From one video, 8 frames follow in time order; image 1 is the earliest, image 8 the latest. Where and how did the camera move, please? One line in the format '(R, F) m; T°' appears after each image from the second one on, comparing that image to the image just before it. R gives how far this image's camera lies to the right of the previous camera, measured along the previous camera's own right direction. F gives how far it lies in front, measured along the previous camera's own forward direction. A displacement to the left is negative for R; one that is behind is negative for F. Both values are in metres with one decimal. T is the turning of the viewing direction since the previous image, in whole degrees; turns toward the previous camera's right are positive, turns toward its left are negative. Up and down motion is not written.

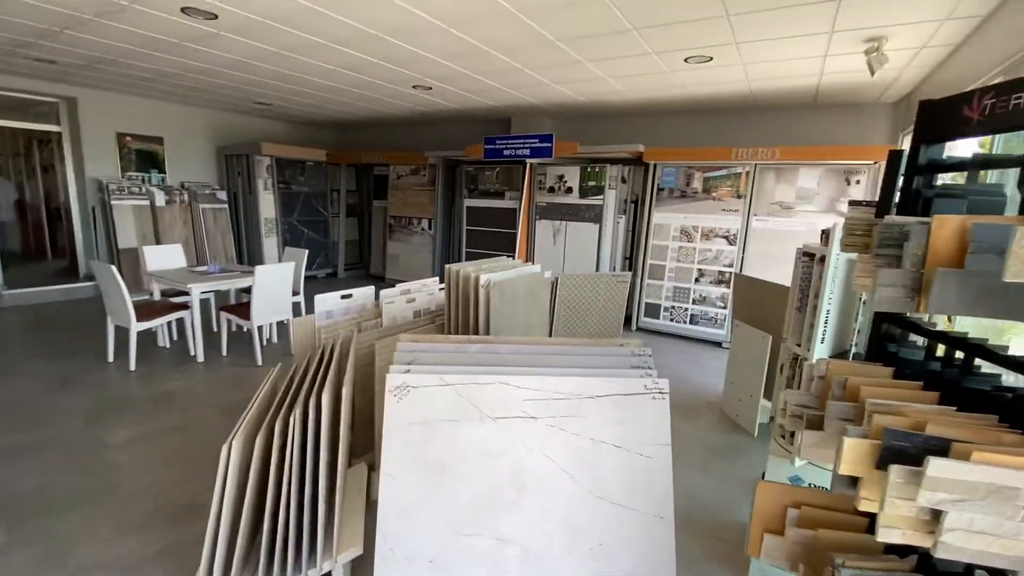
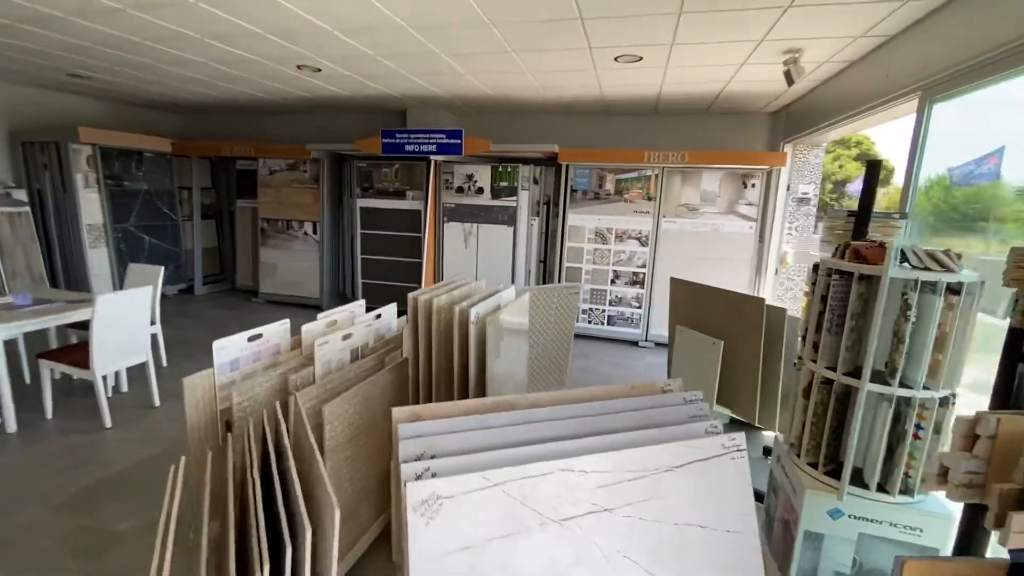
(-0.5, +0.5) m; +15°
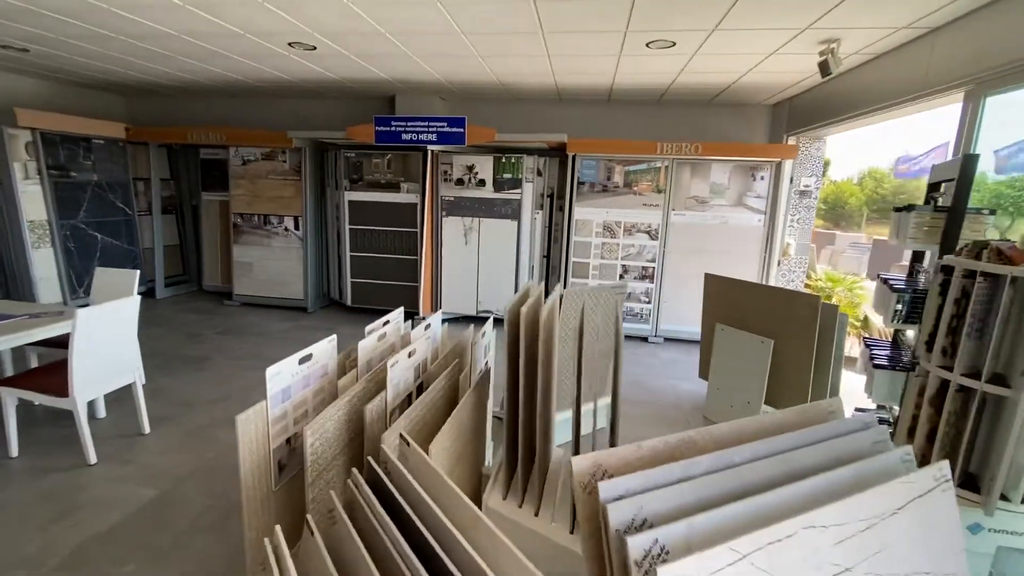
(-0.6, +0.3) m; +5°
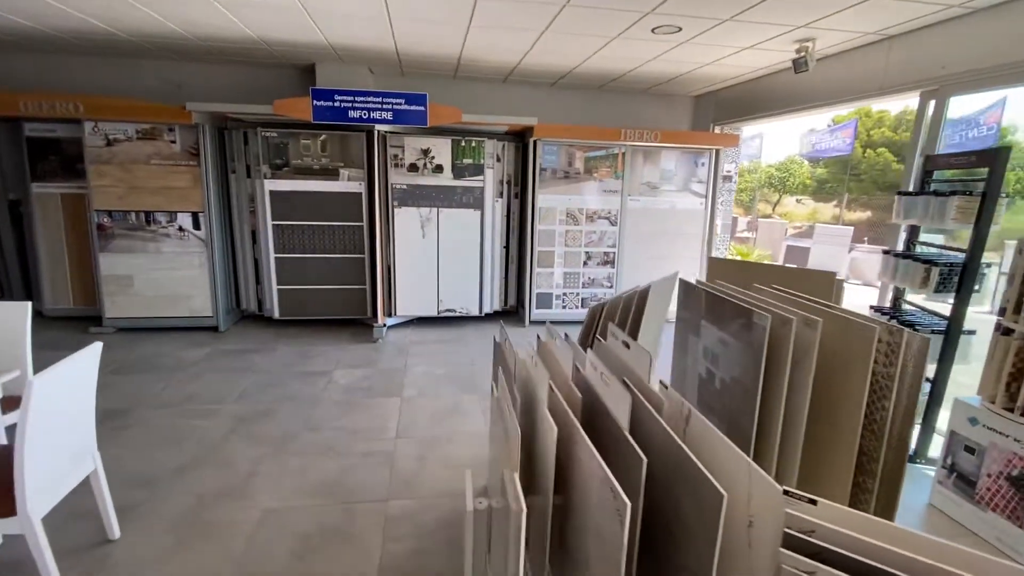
(-1.2, +0.5) m; +18°
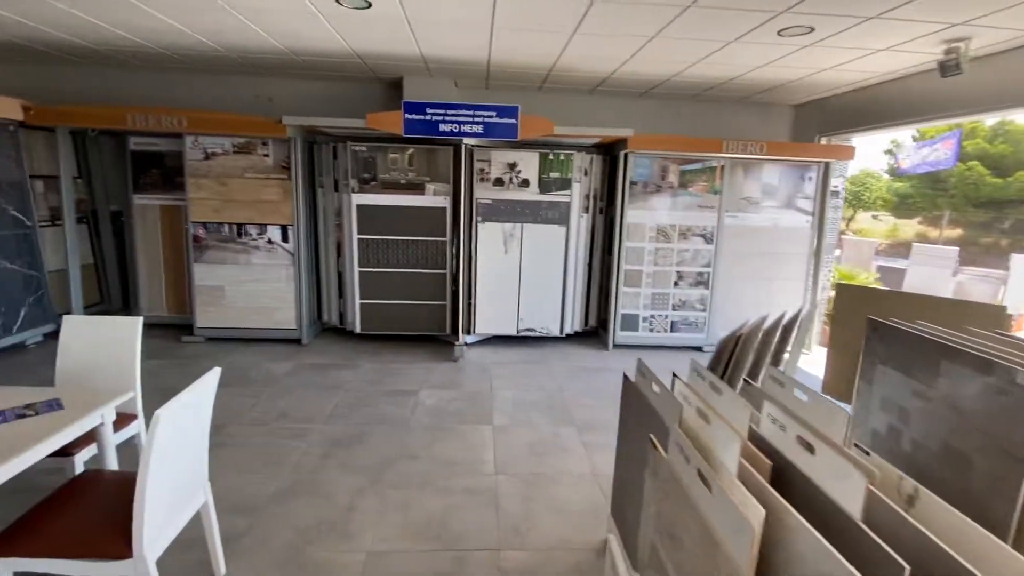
(-0.4, +0.2) m; -6°
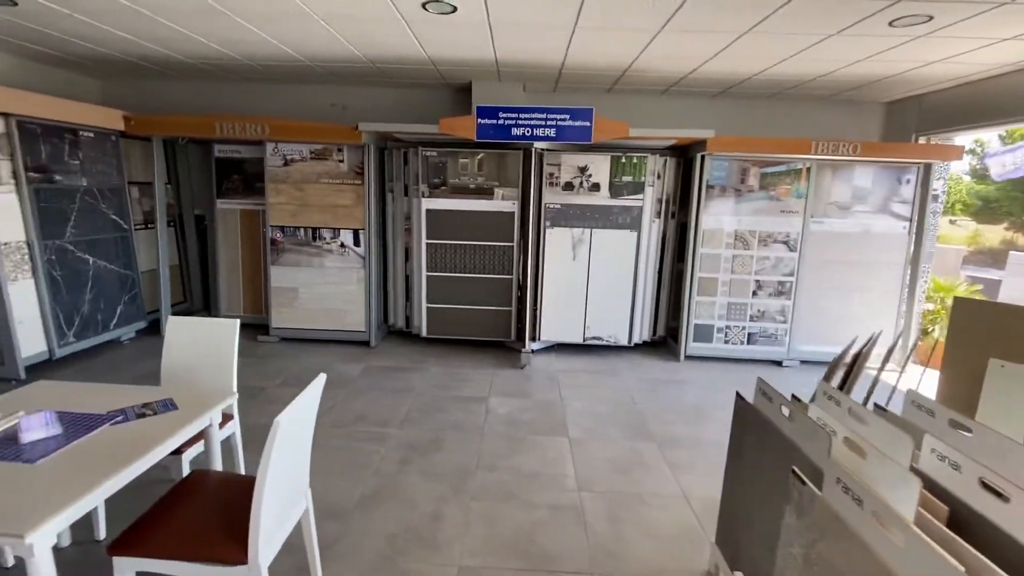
(-0.2, +0.1) m; -5°
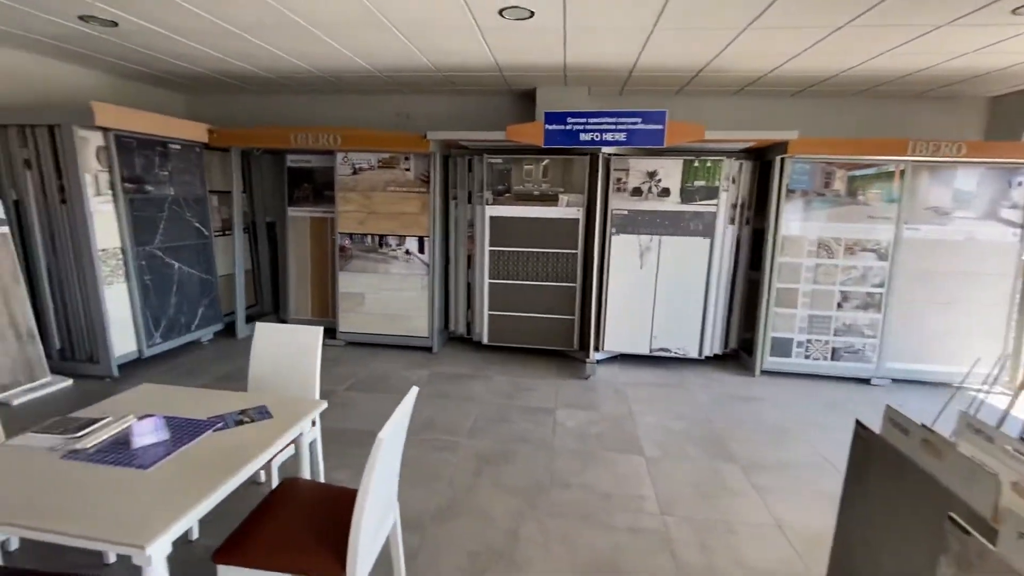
(-0.2, +0.1) m; -5°
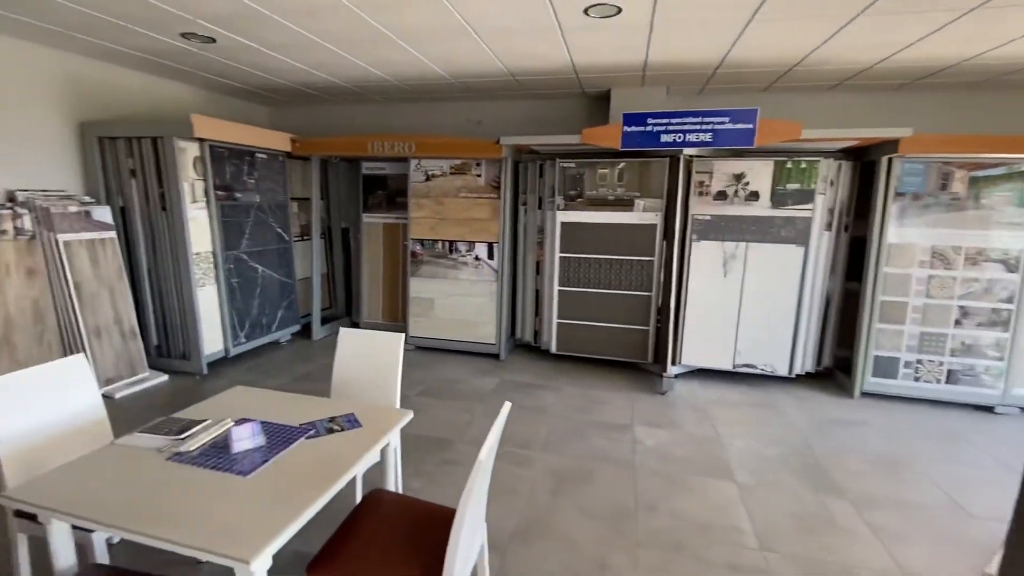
(-0.2, +0.1) m; -6°
